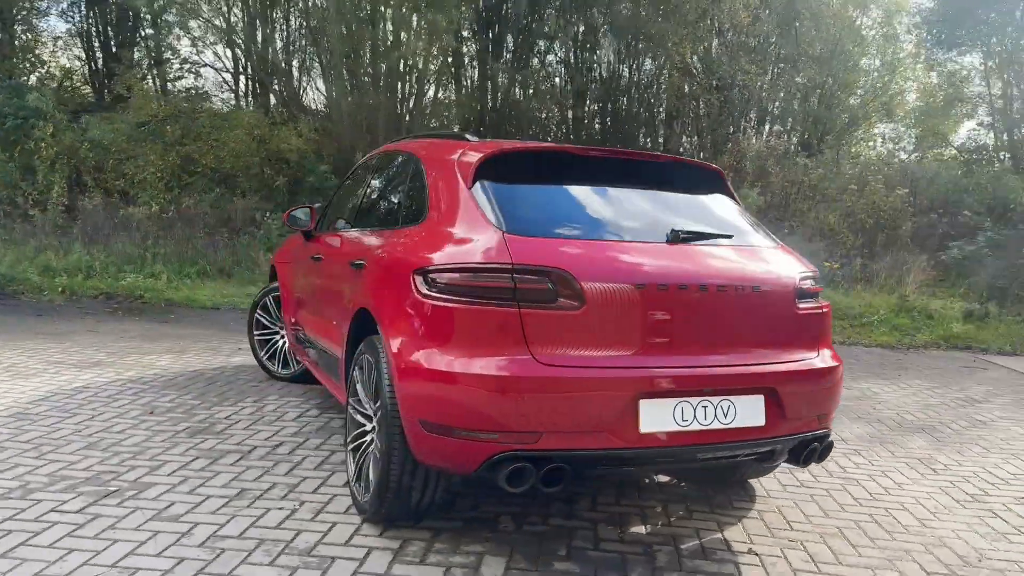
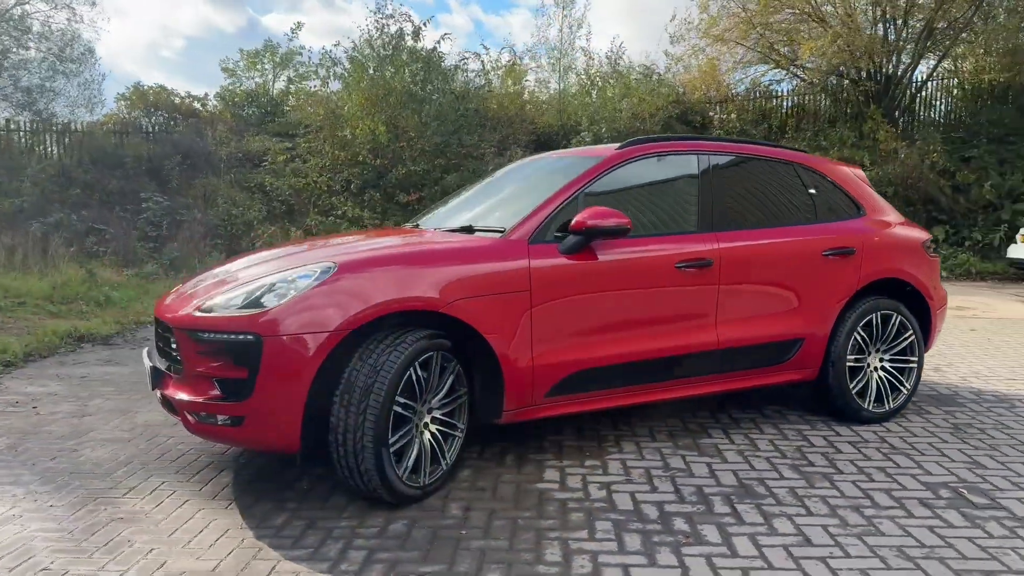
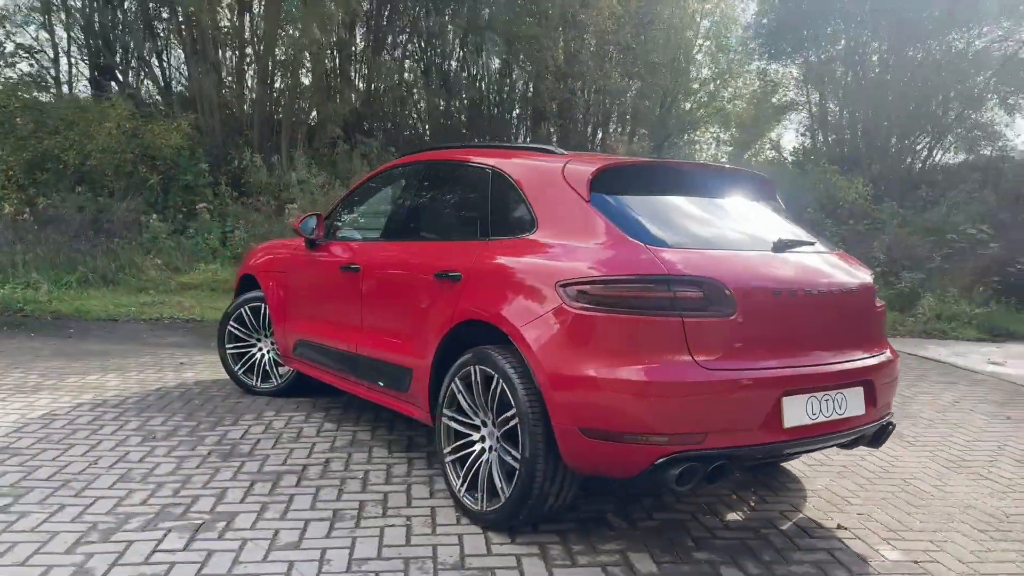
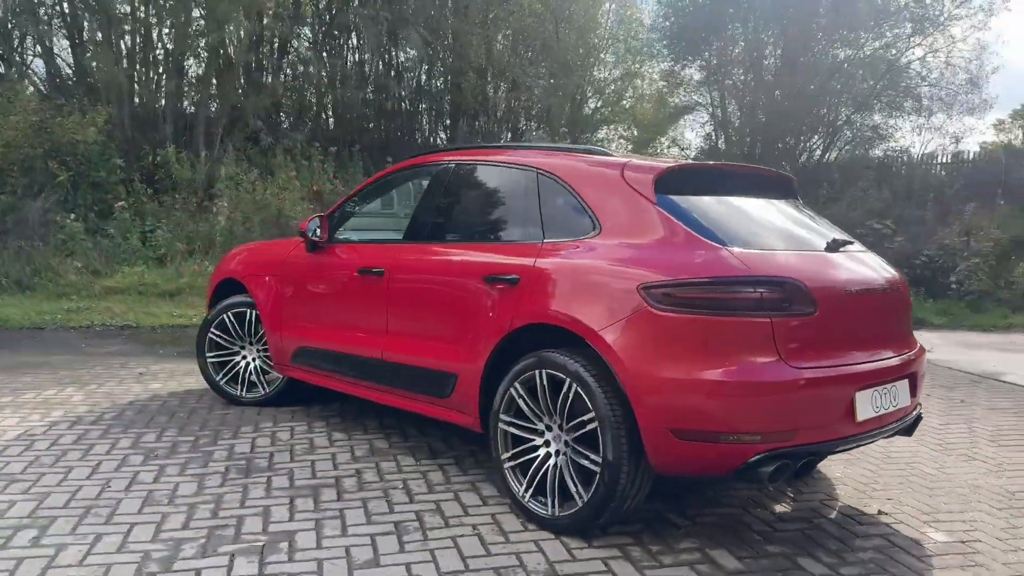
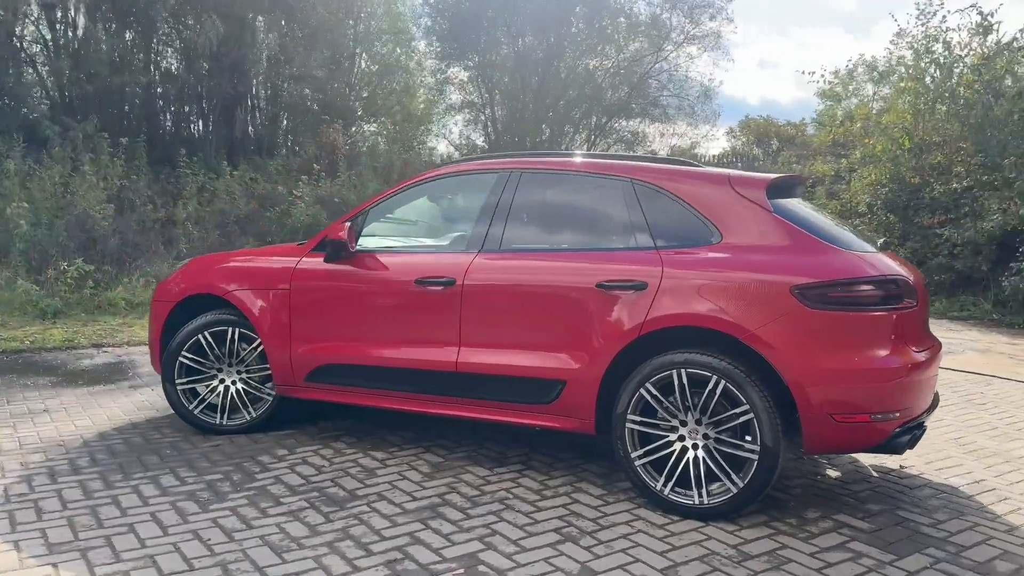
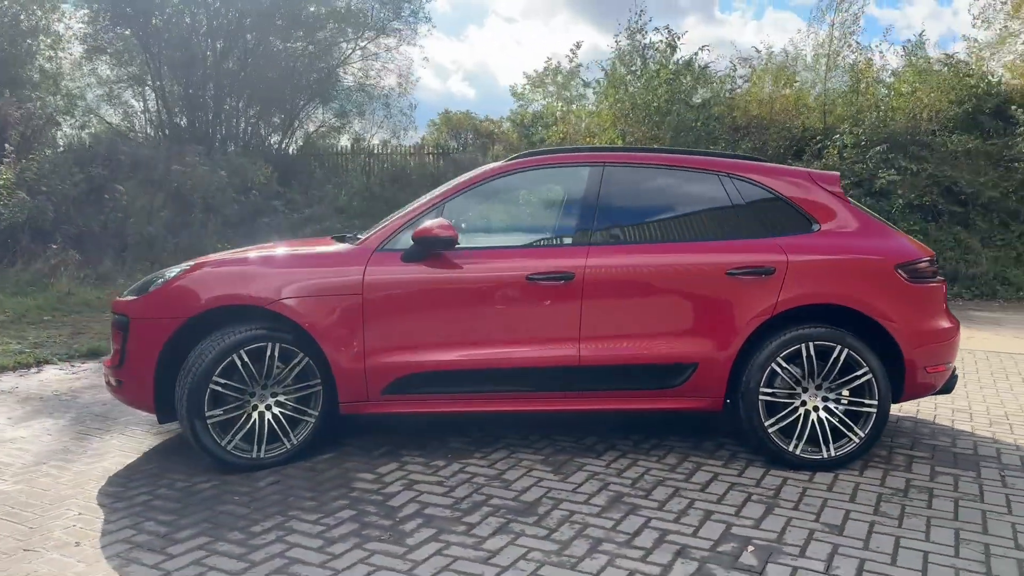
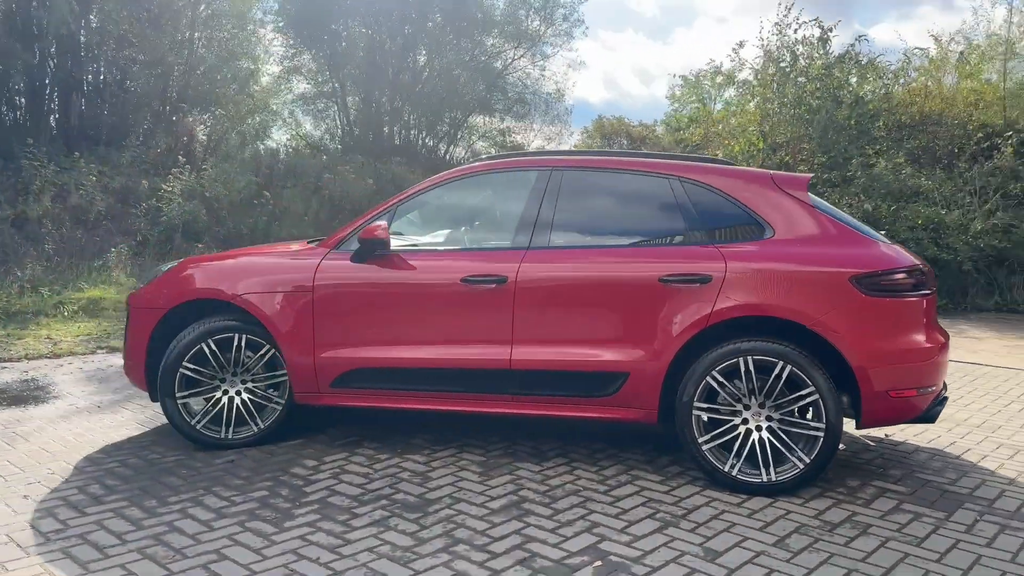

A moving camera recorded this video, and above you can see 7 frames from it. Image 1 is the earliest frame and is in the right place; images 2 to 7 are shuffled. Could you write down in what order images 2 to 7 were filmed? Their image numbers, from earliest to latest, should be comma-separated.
3, 4, 5, 7, 6, 2
